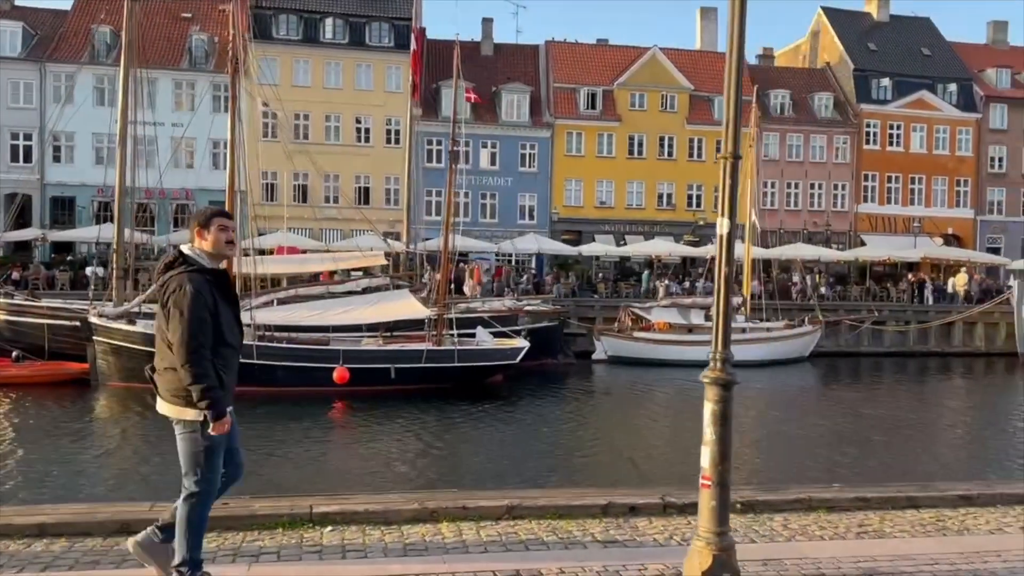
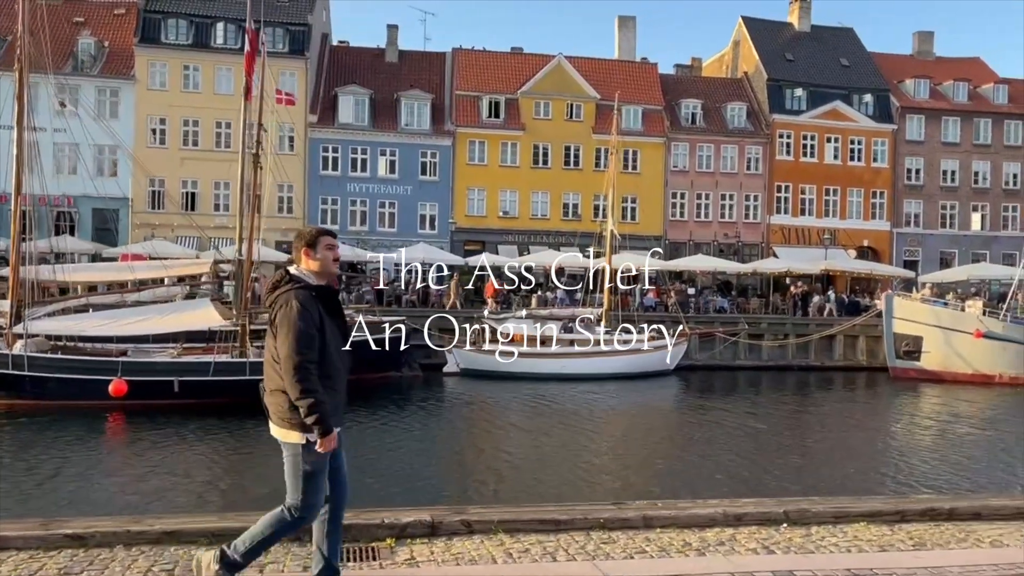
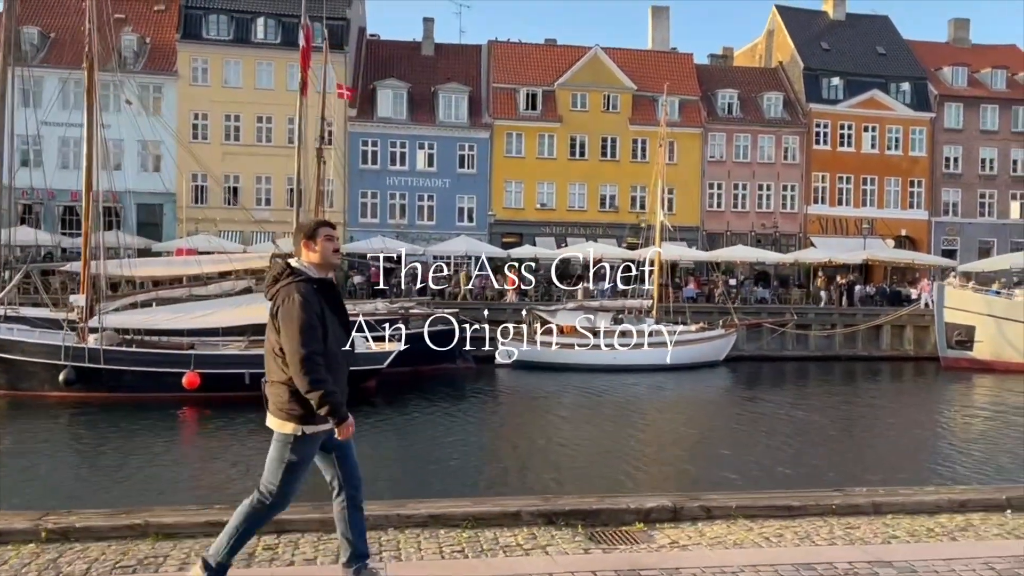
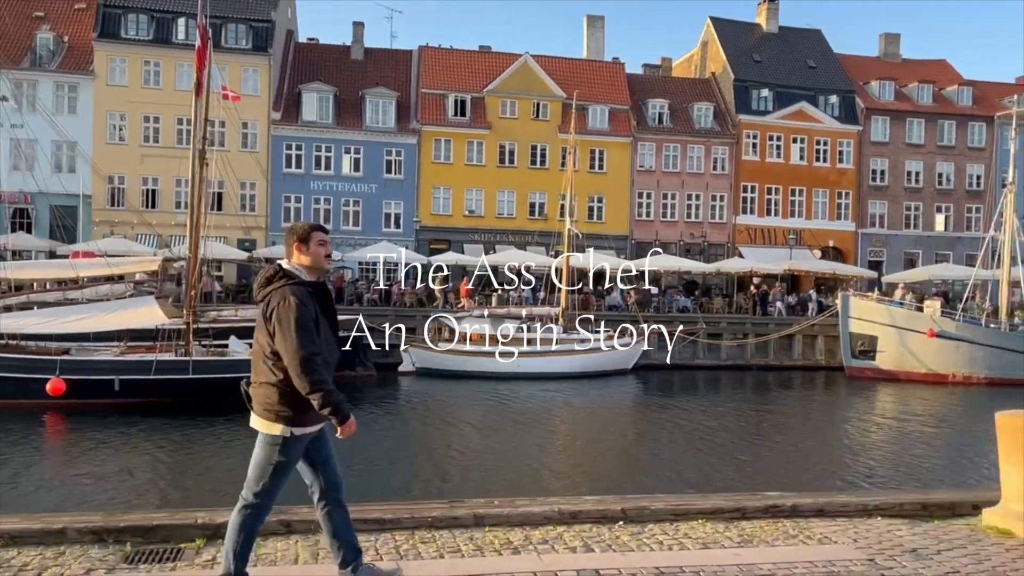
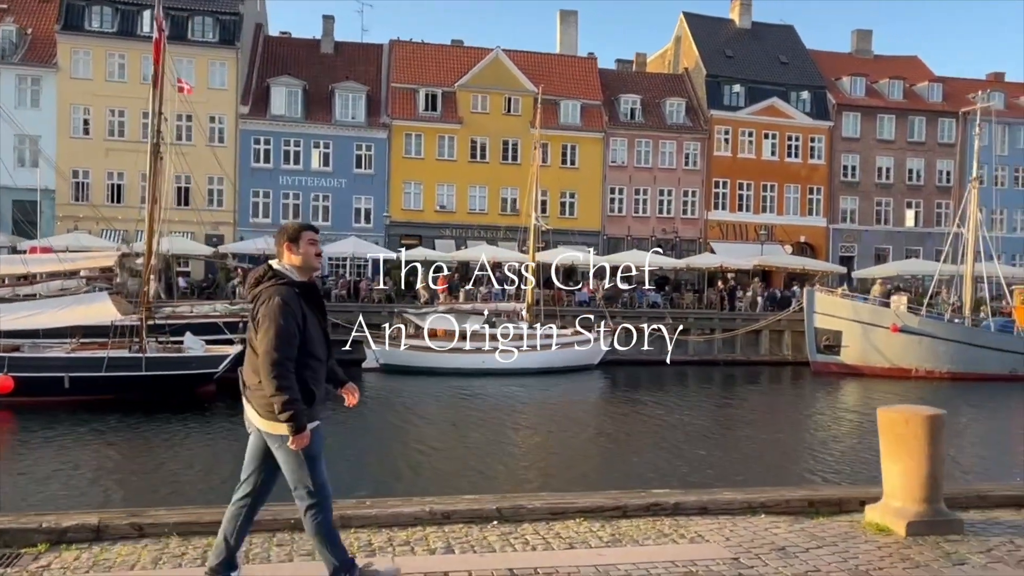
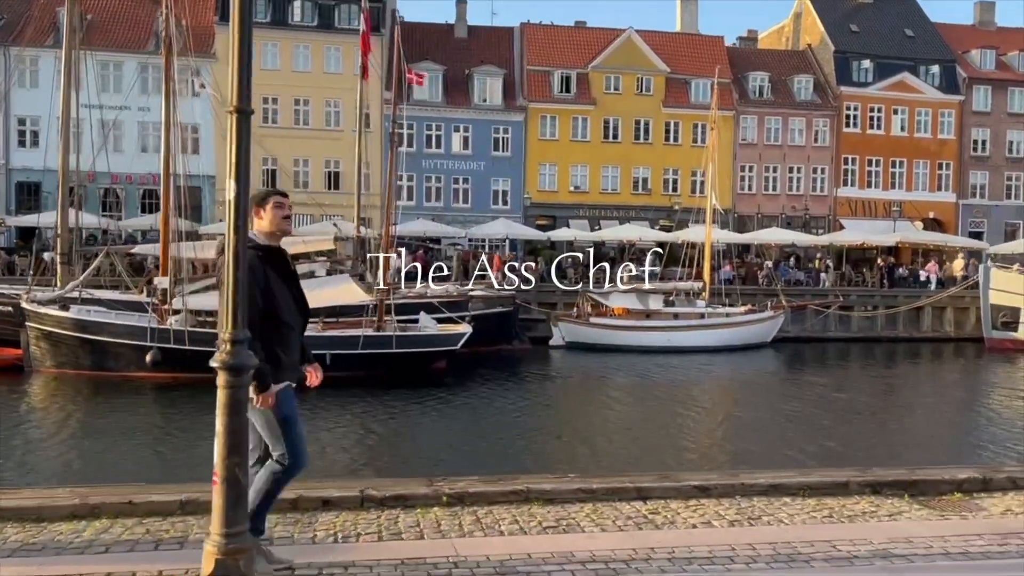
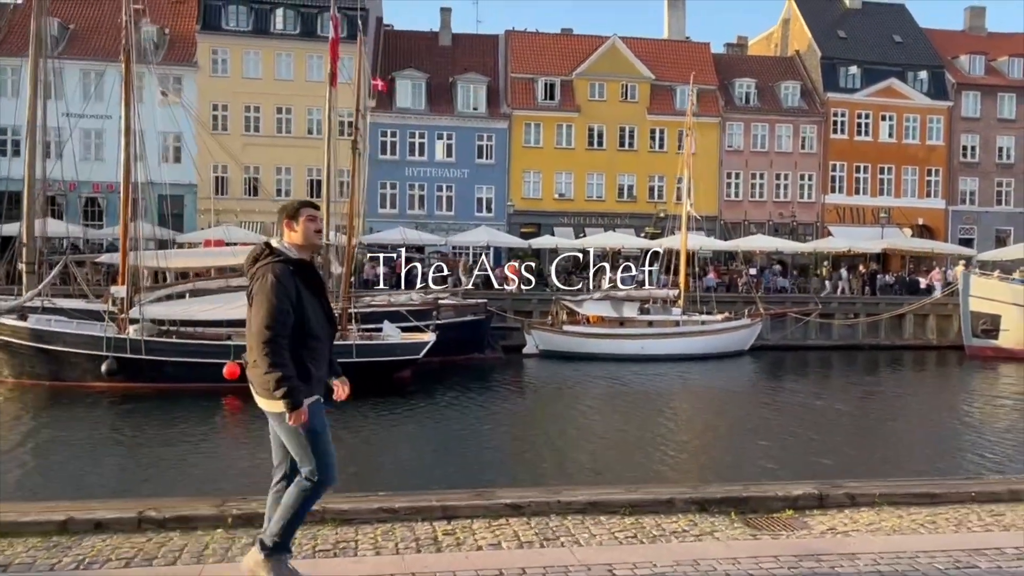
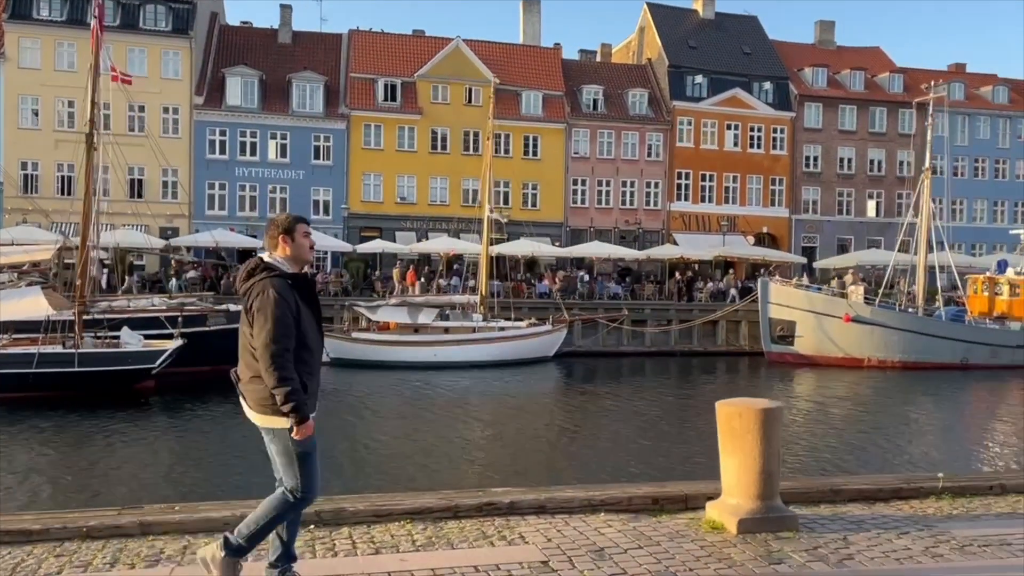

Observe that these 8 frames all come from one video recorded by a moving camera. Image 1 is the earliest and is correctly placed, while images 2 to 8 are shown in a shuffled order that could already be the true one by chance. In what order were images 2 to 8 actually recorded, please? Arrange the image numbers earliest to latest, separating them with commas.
6, 7, 3, 2, 4, 5, 8
